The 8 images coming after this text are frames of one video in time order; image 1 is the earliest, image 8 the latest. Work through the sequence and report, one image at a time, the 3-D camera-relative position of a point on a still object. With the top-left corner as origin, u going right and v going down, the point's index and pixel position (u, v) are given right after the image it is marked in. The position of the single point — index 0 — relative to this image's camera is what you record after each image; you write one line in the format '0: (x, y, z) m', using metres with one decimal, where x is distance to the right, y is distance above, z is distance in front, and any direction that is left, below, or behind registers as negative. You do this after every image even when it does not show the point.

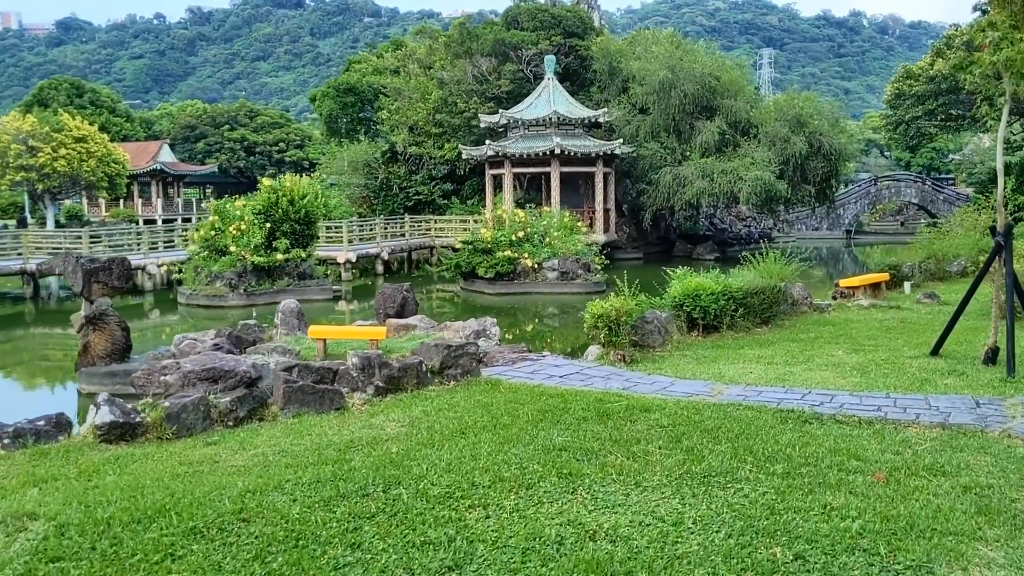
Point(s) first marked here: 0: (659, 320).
0: (+1.4, -0.3, +6.8) m
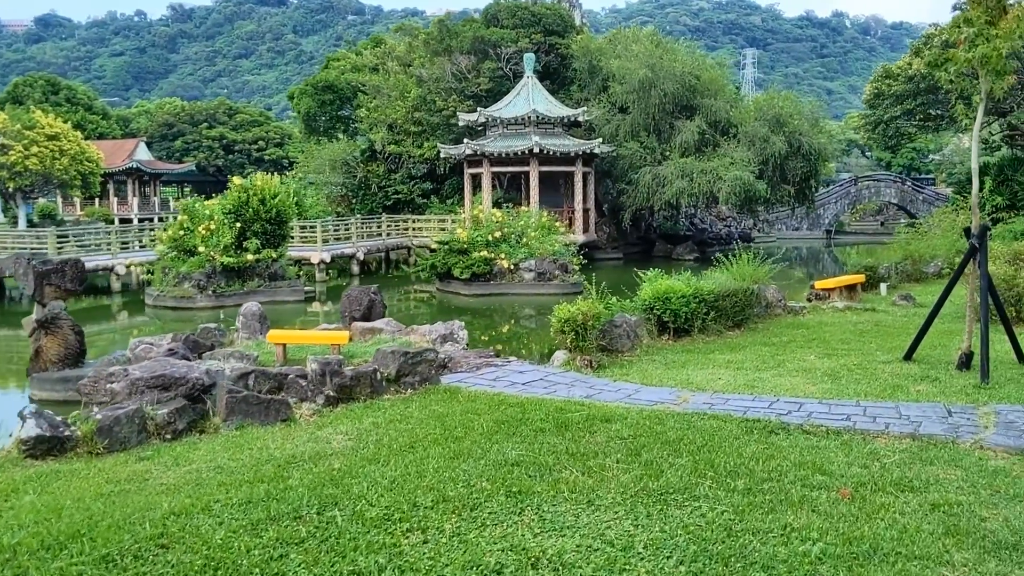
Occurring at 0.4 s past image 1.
0: (+1.1, -0.4, +6.6) m
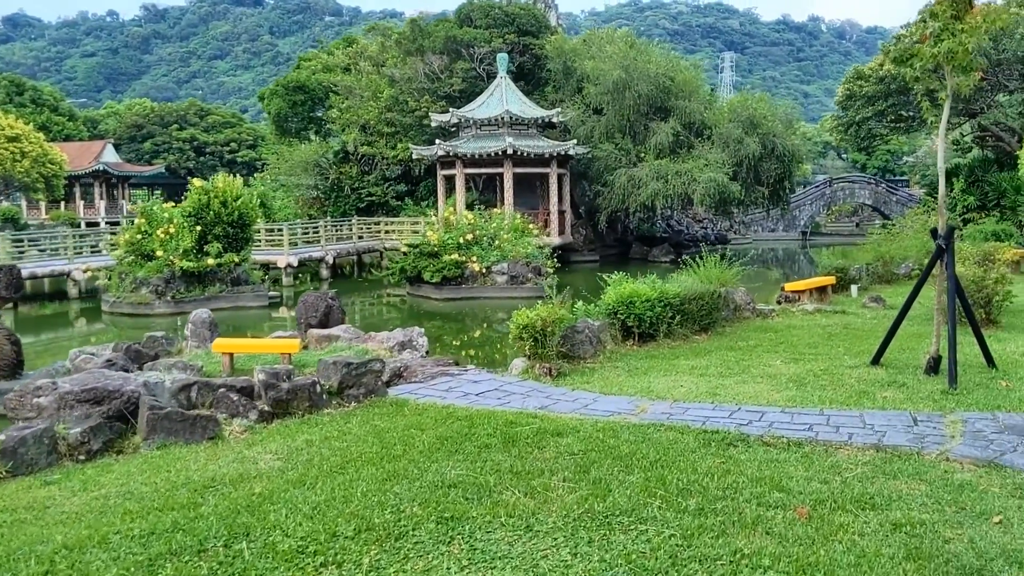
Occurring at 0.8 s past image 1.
0: (+0.7, -0.4, +6.4) m
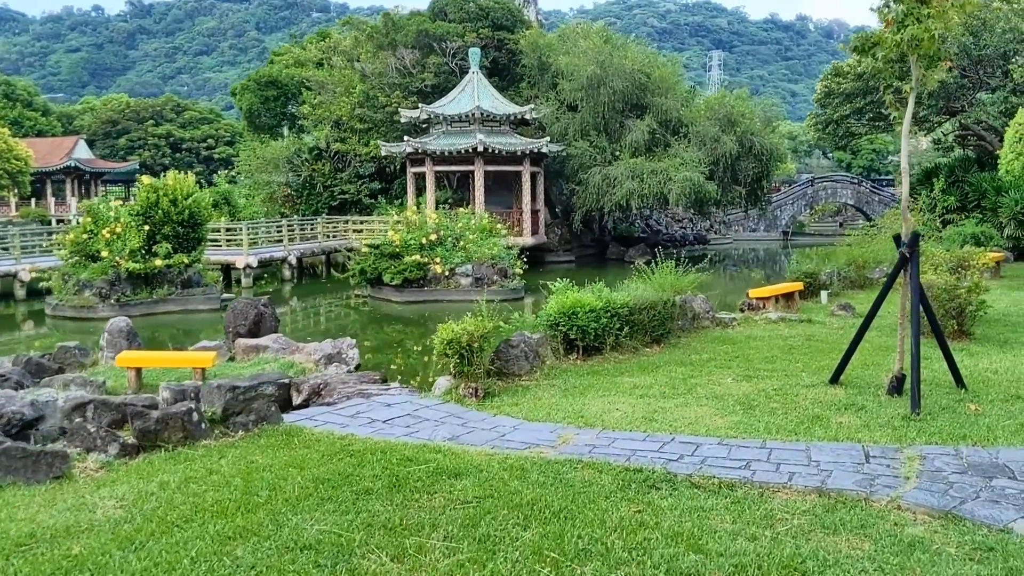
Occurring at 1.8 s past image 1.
0: (+0.1, -0.5, +5.8) m
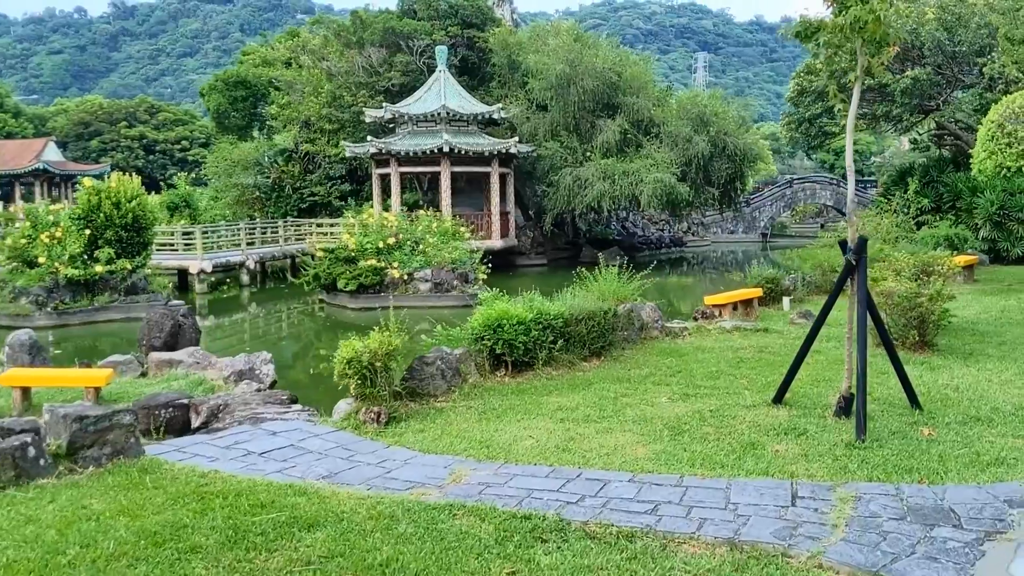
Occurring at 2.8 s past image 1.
0: (-0.5, -0.6, +5.3) m
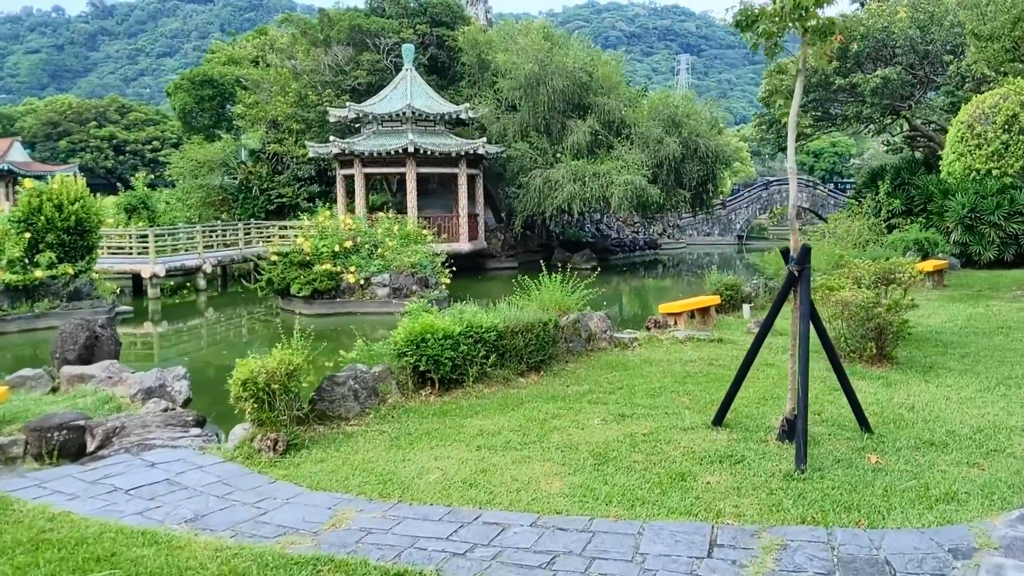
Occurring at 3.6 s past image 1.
0: (-1.1, -0.6, +4.8) m
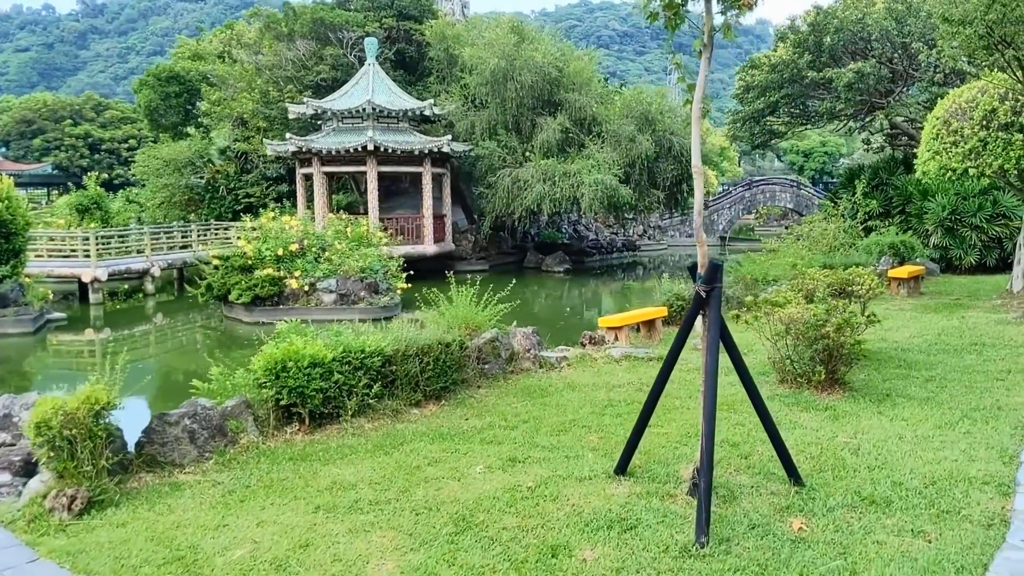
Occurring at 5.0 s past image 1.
0: (-1.8, -0.8, +4.0) m
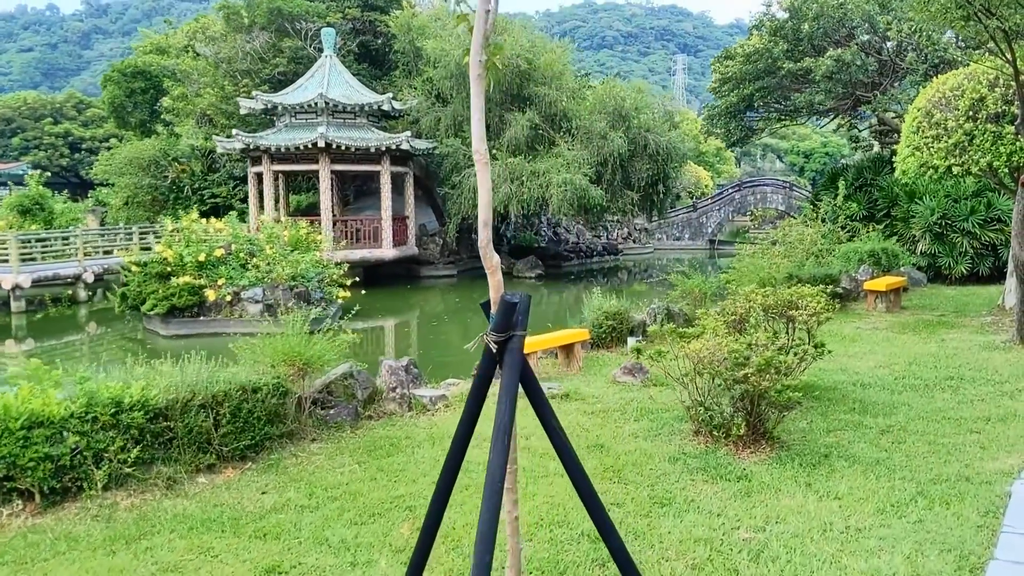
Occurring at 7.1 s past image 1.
0: (-2.8, -0.9, +2.9) m
